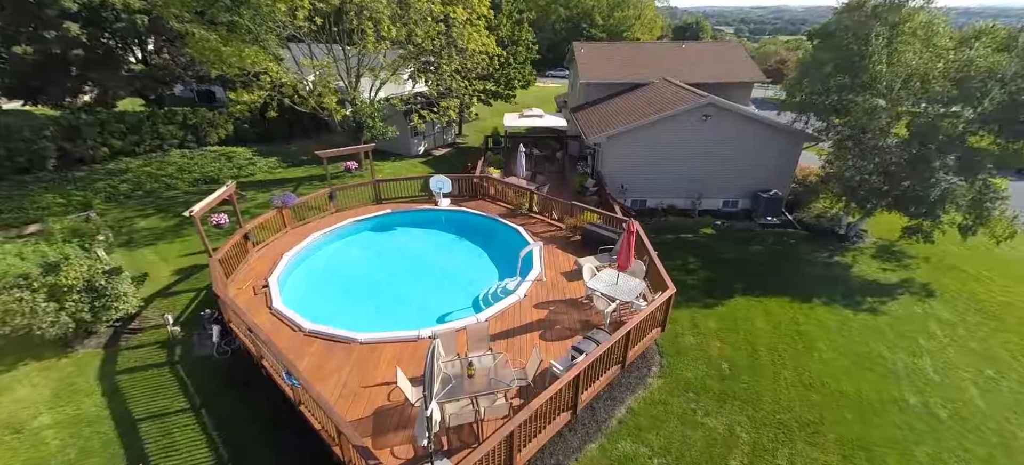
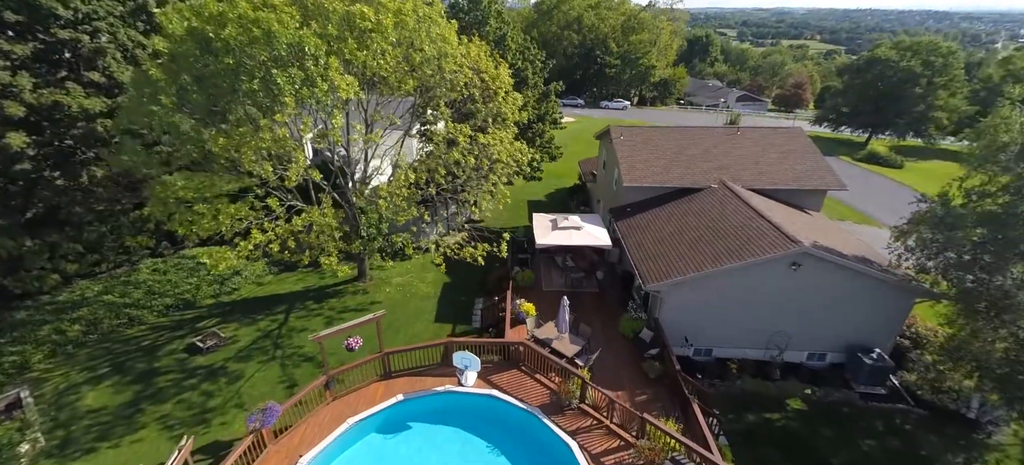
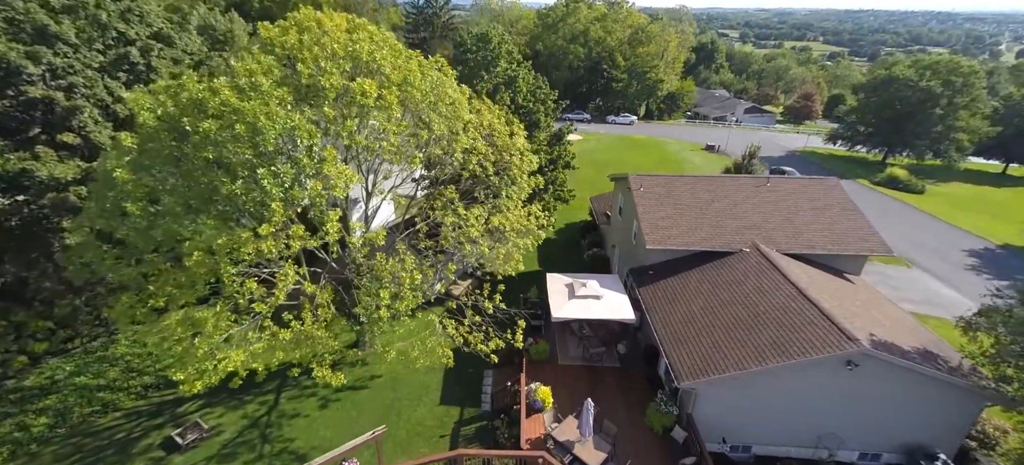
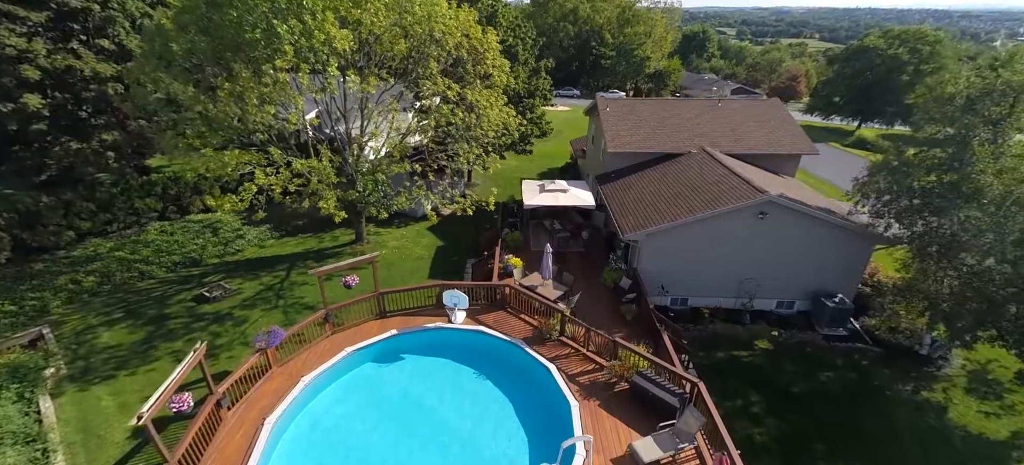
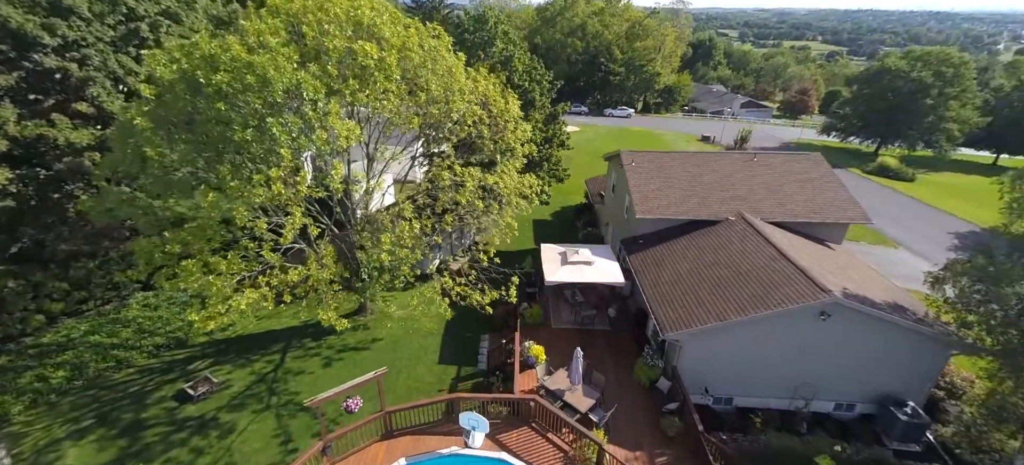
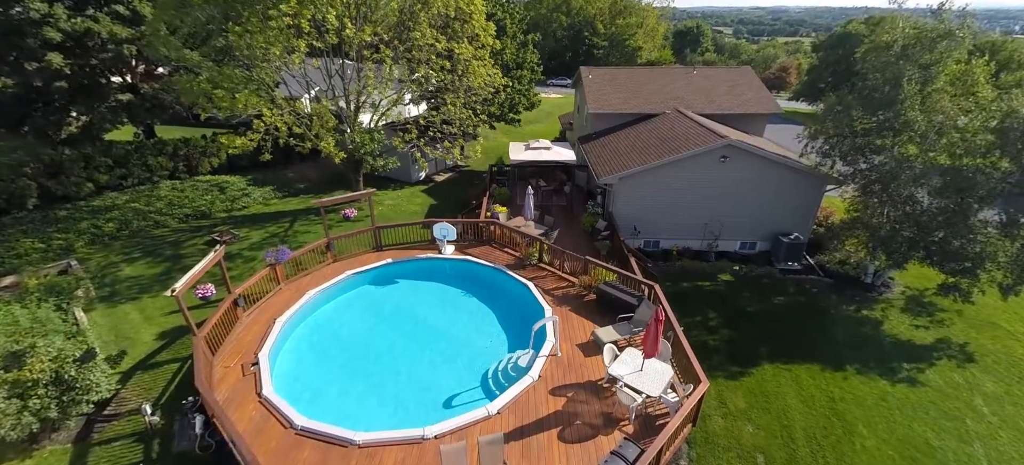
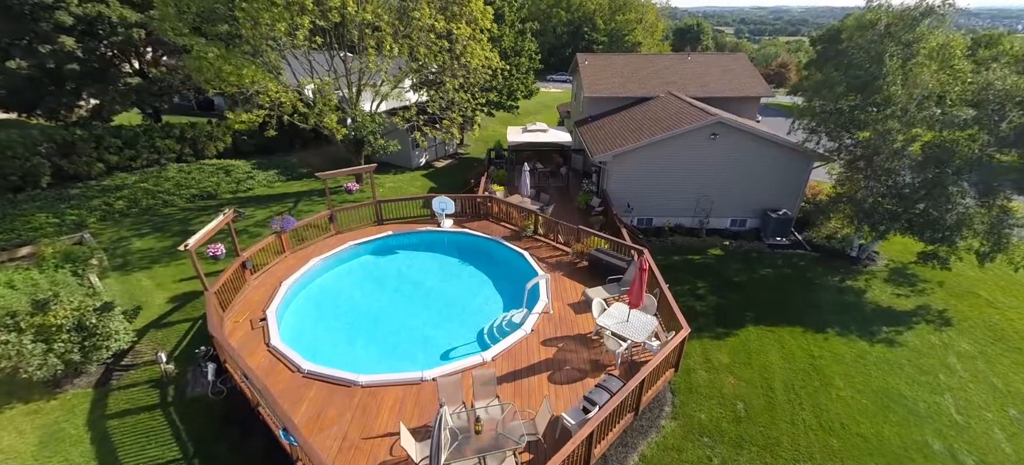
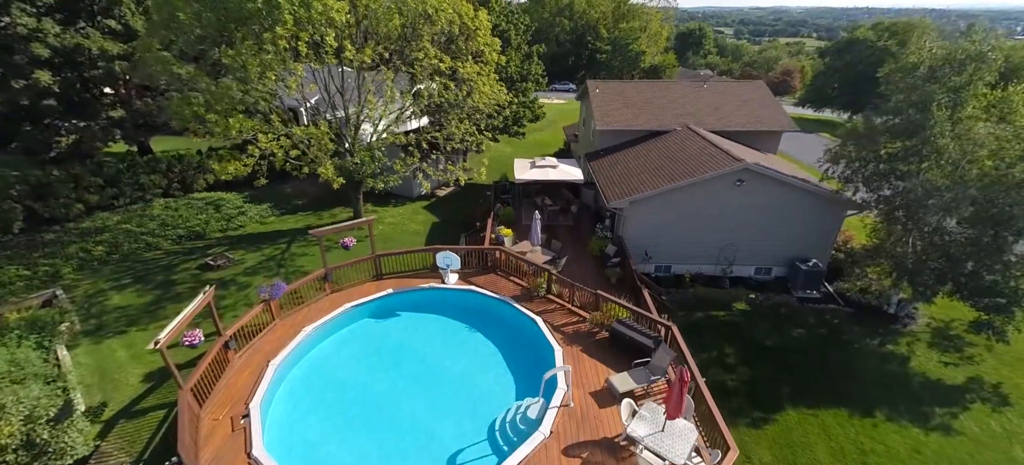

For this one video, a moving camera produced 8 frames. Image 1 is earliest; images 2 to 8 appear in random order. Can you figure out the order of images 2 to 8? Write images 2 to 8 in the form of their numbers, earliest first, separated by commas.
7, 6, 8, 4, 2, 5, 3
